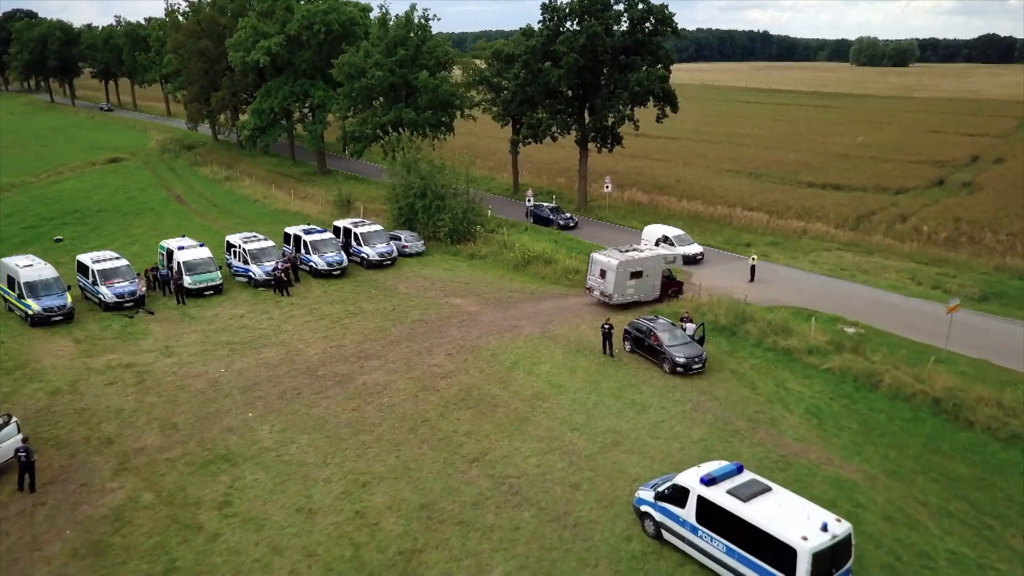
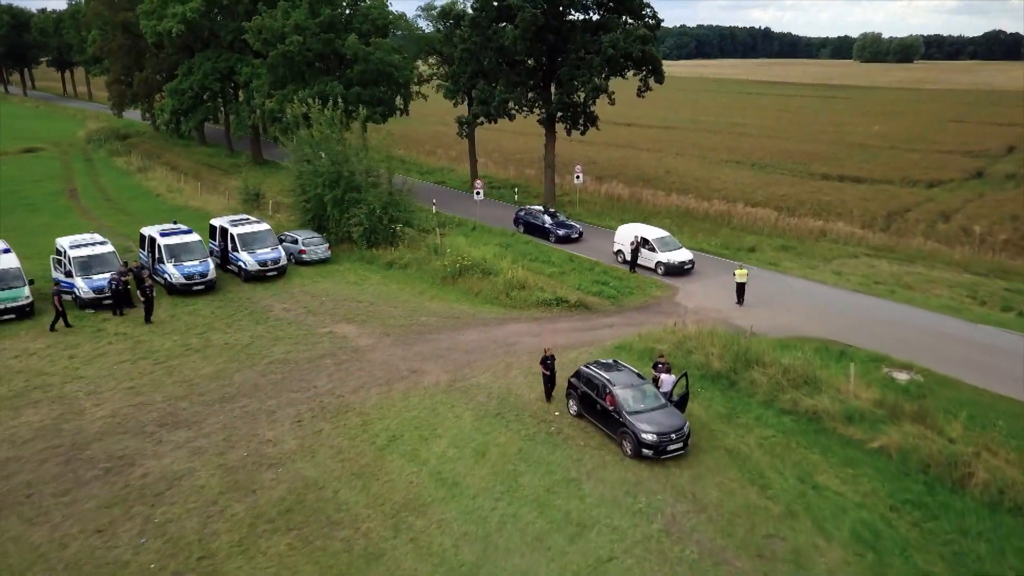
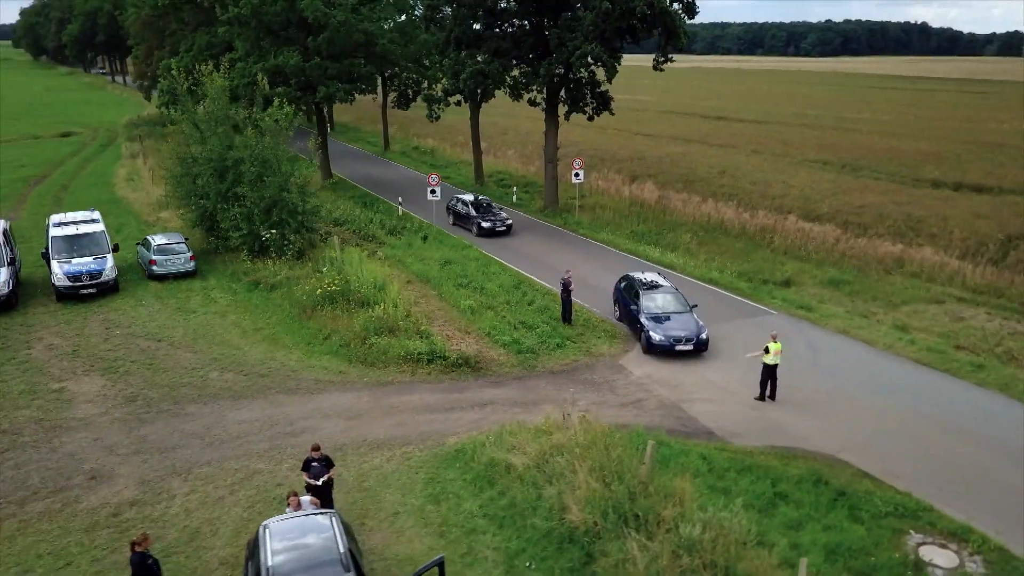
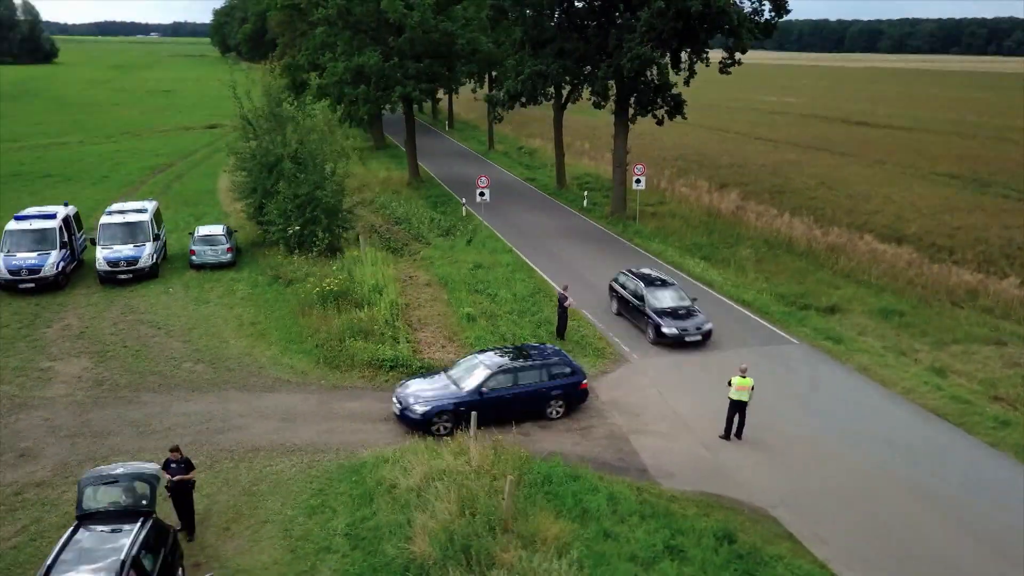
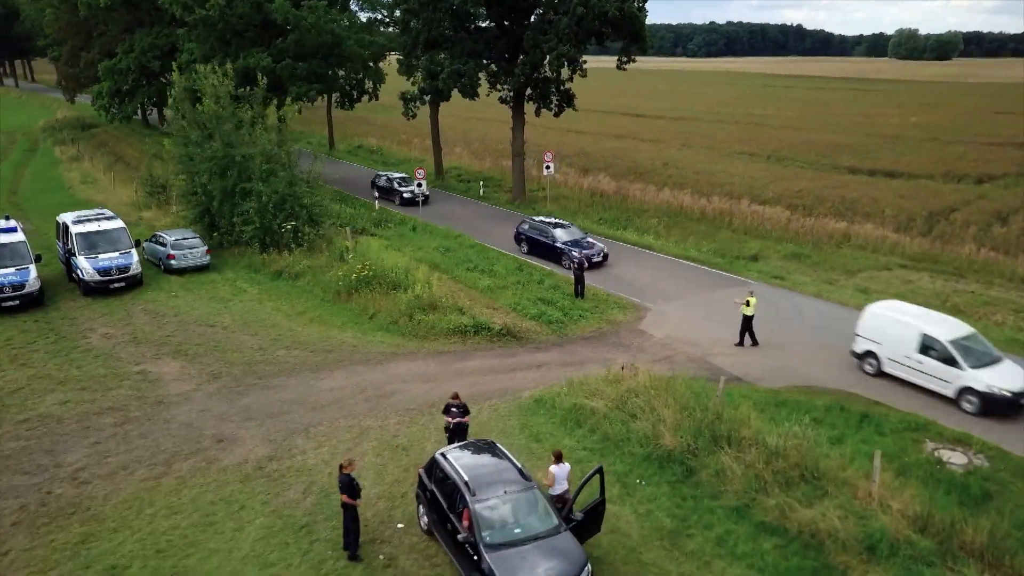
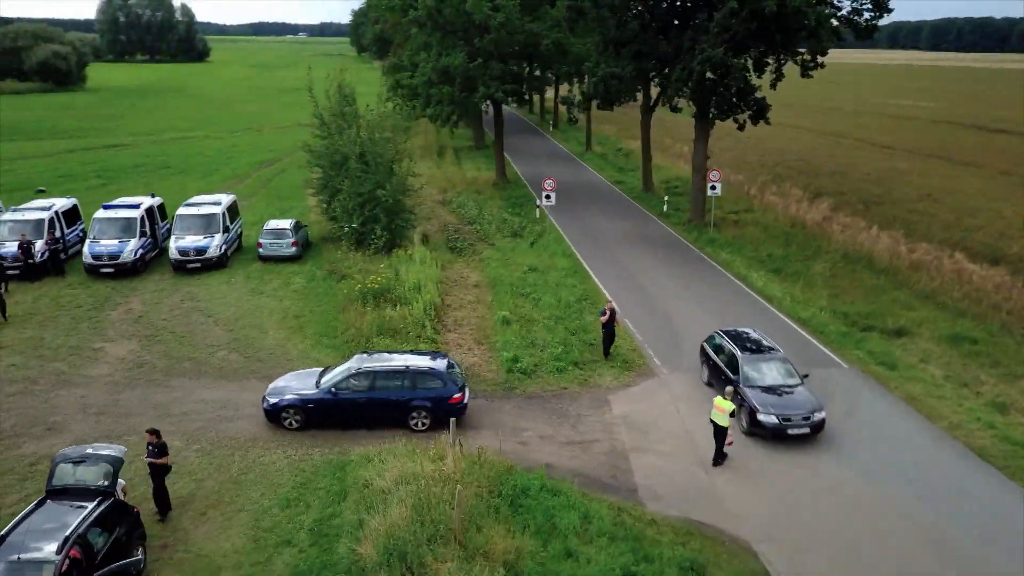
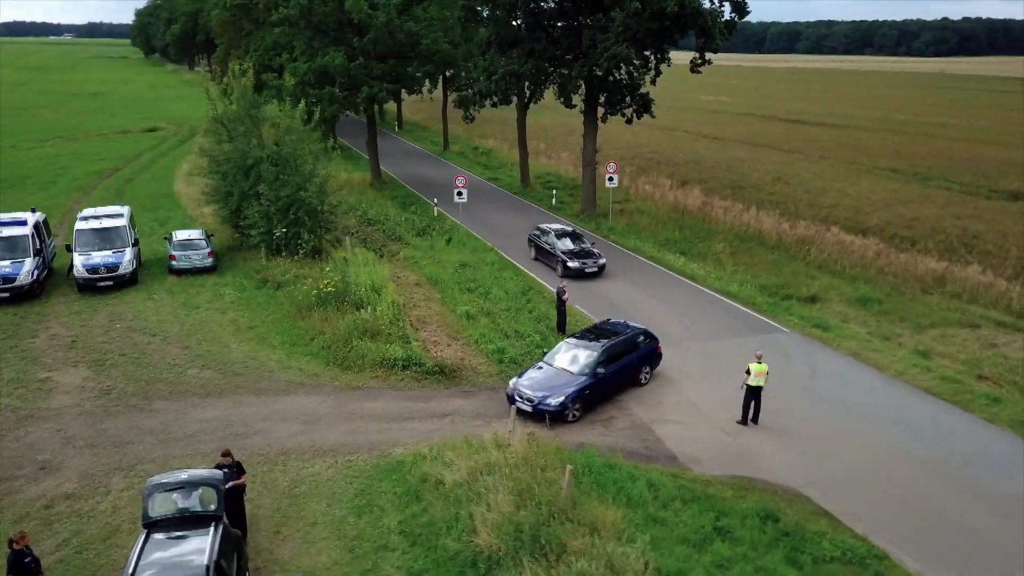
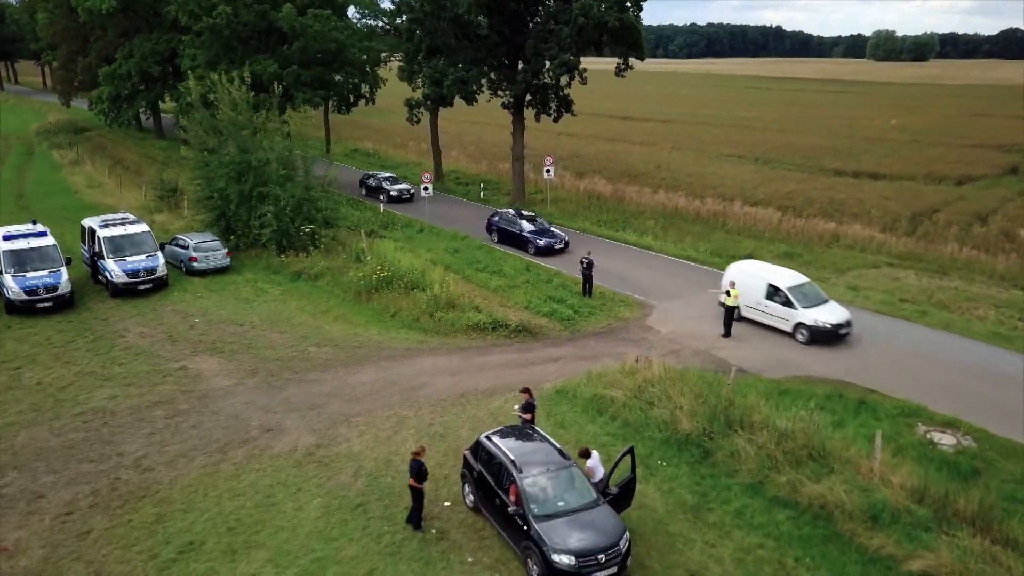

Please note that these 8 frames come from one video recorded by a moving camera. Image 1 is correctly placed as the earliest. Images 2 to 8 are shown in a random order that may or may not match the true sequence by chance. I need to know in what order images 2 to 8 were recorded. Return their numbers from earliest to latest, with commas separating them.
2, 8, 5, 3, 7, 4, 6
